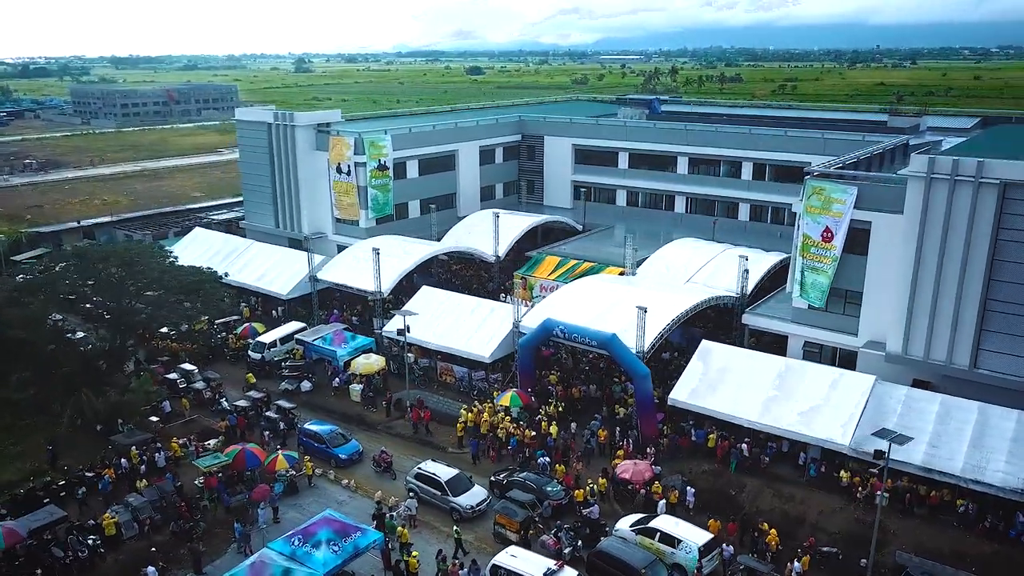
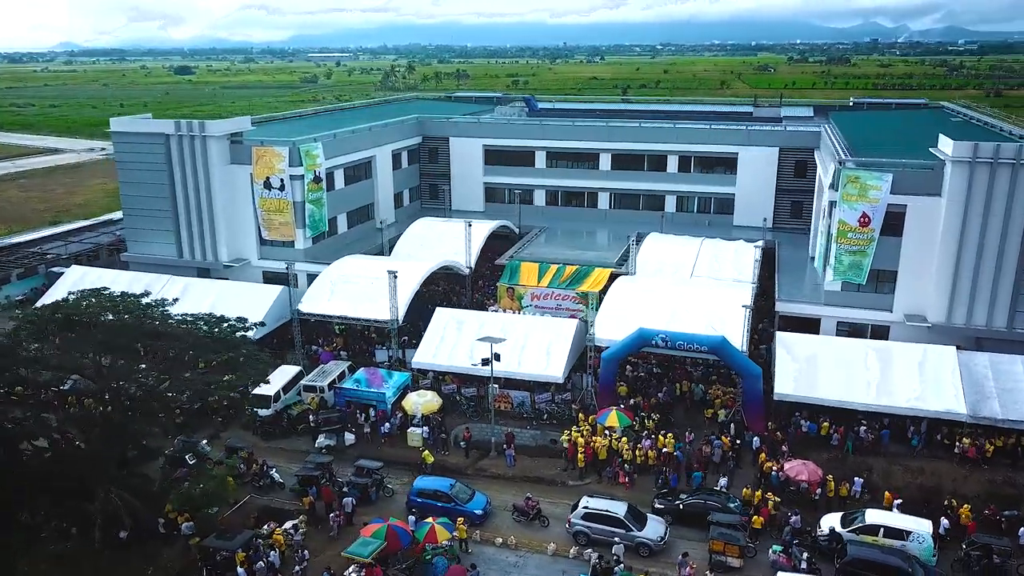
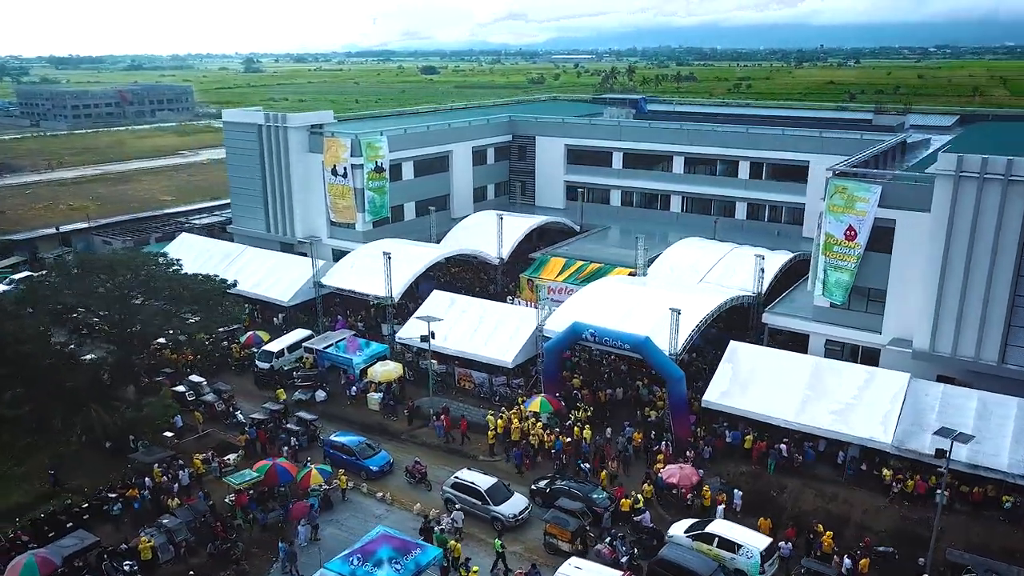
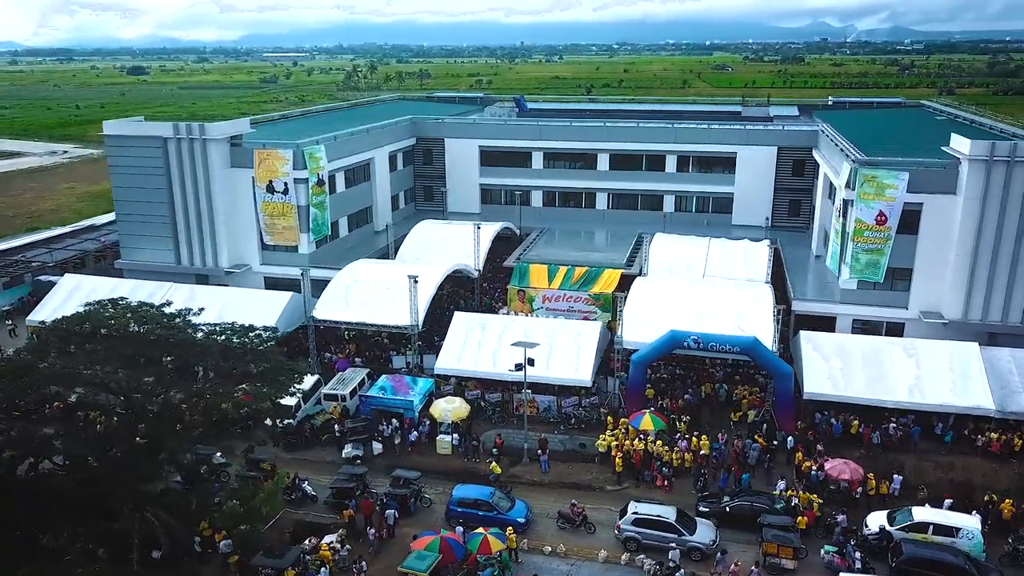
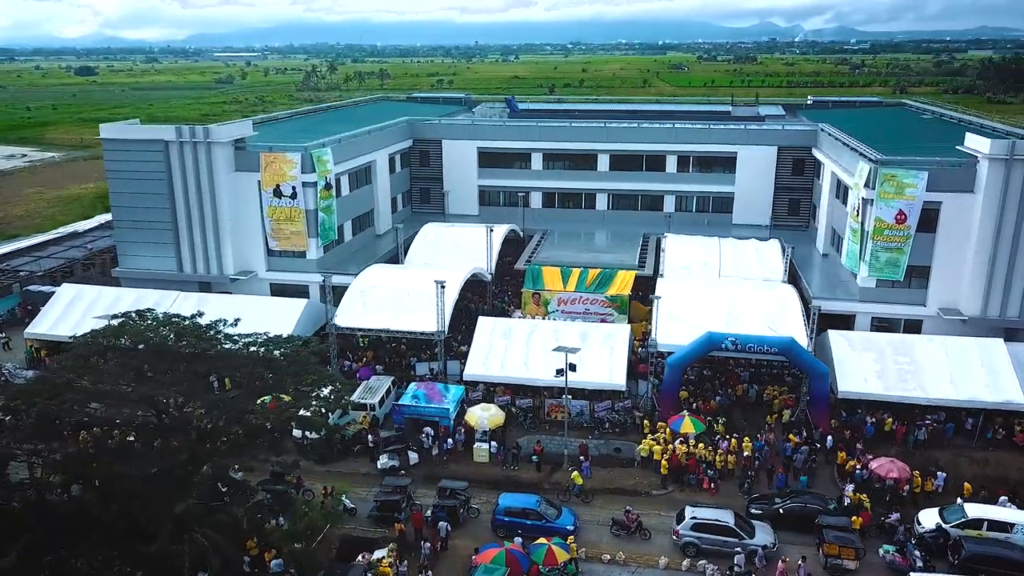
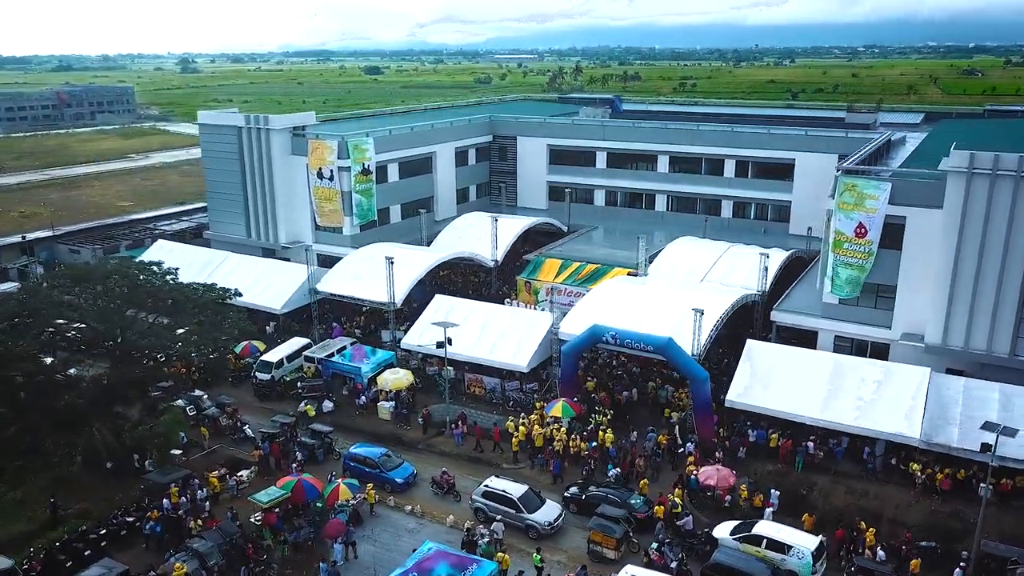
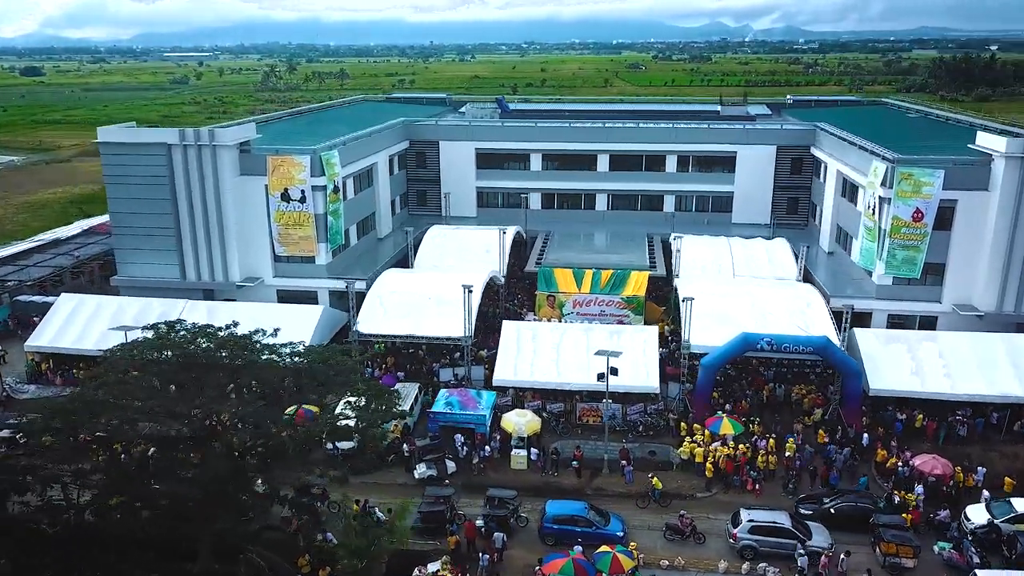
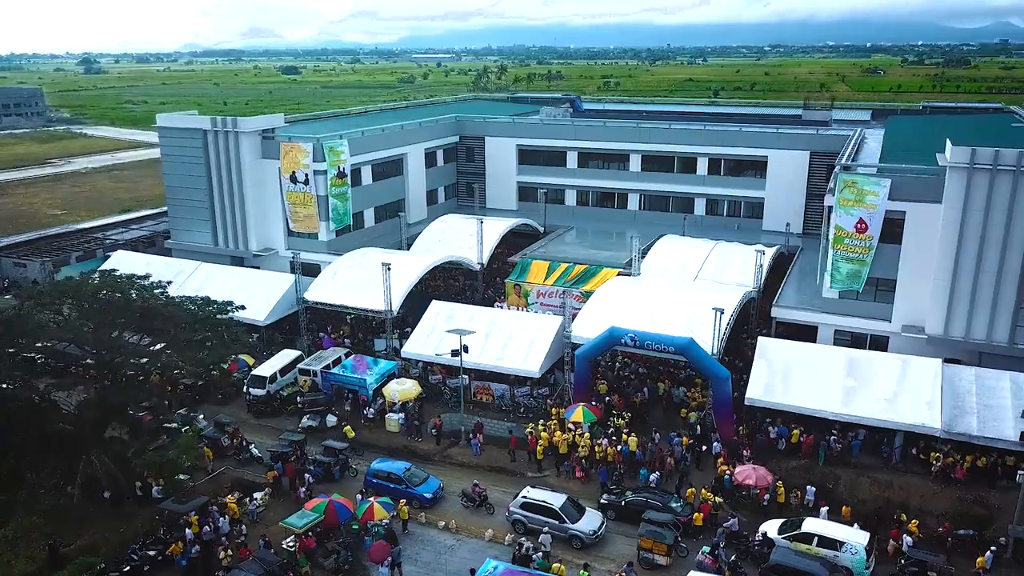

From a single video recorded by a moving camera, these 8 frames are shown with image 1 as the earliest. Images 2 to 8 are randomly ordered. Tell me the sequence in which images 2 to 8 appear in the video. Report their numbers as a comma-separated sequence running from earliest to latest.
3, 6, 8, 2, 4, 5, 7
